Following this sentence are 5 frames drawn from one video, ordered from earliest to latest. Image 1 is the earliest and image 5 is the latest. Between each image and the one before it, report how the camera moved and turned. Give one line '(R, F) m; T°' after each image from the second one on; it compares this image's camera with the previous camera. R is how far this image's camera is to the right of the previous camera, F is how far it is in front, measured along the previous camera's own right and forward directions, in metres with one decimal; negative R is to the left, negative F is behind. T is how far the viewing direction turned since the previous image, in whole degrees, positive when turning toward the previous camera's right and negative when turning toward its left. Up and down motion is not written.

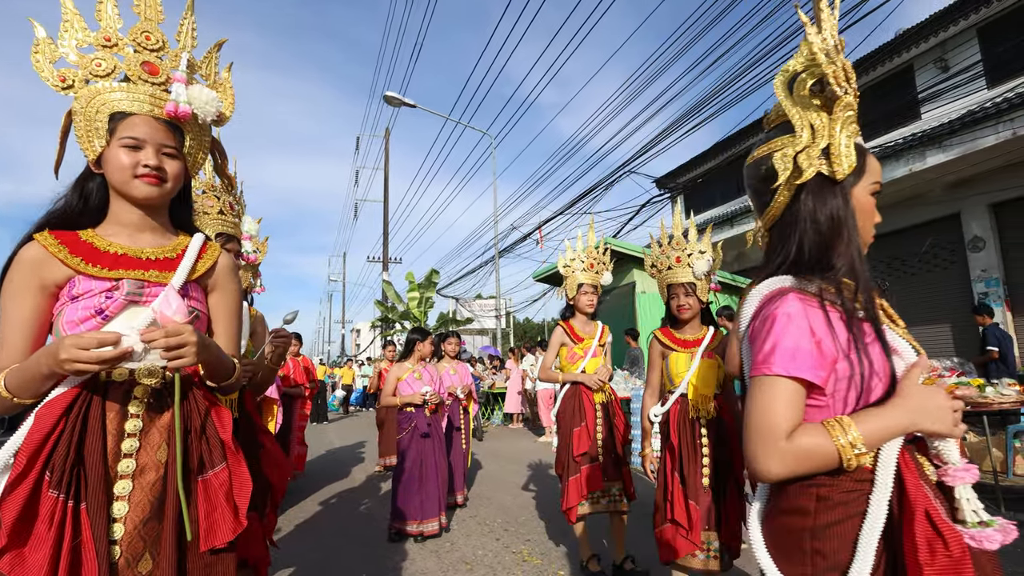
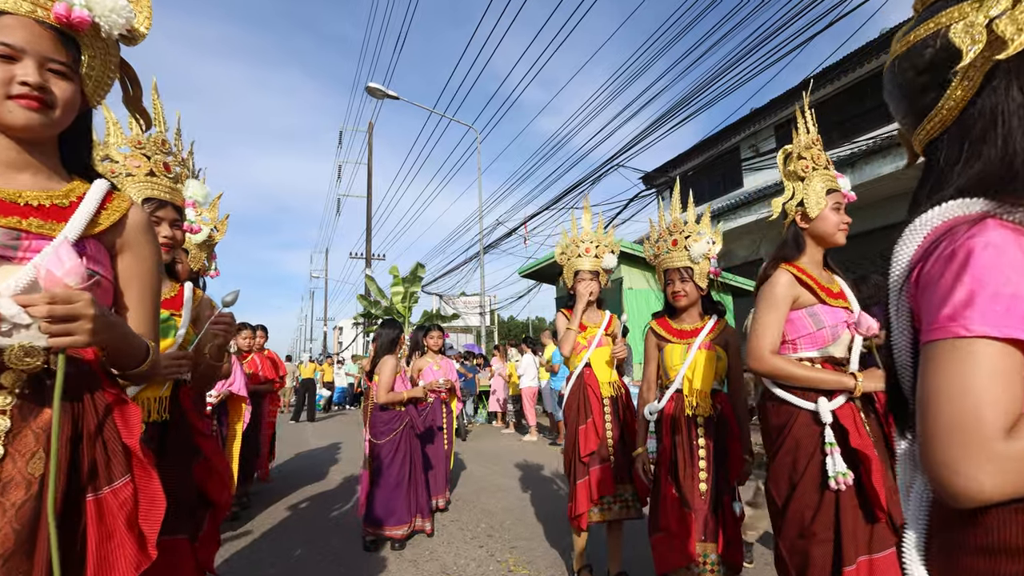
(0.0, +0.3) m; +2°
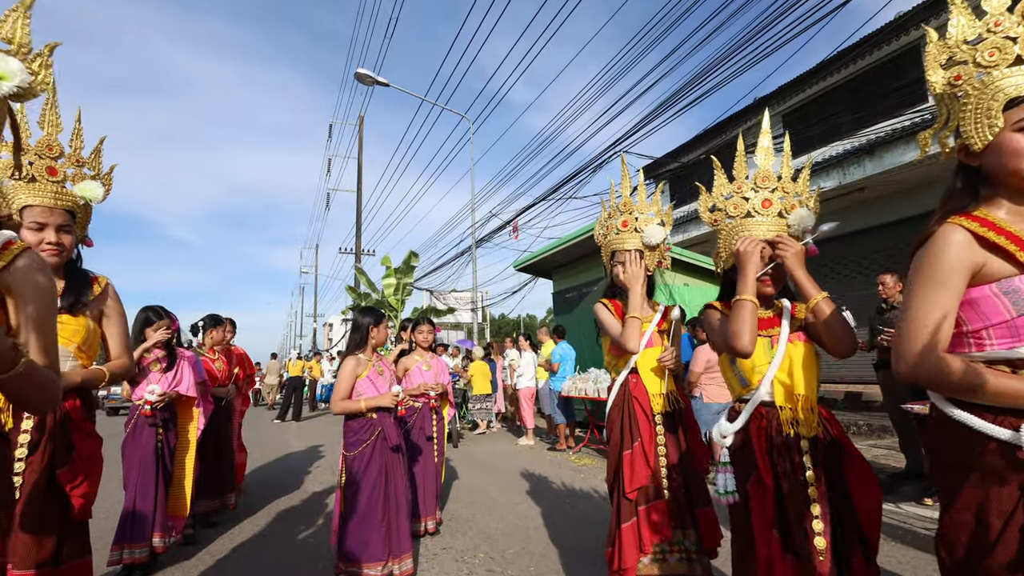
(-0.1, +0.8) m; +1°
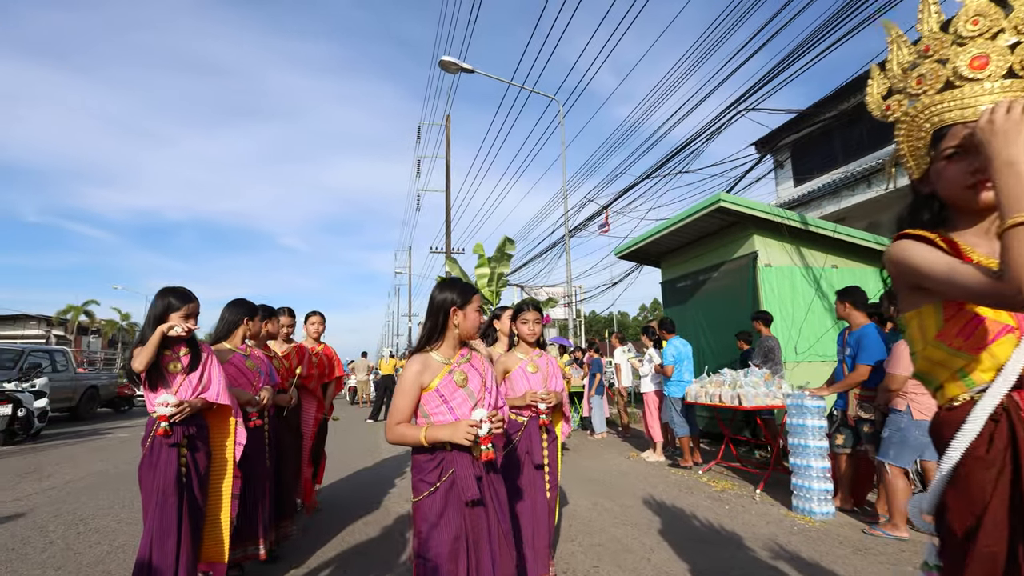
(-0.3, +1.4) m; -9°
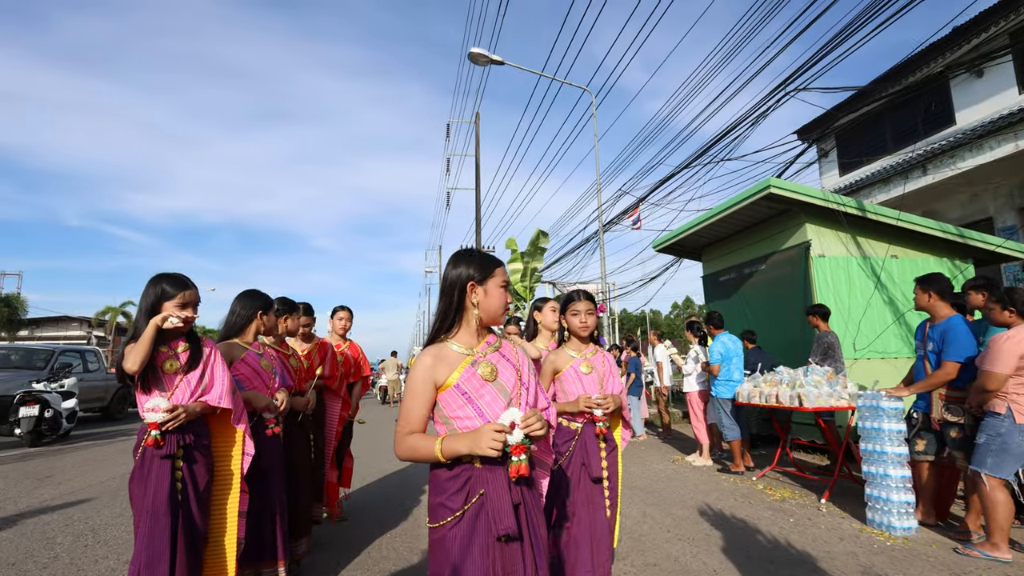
(-0.1, +0.4) m; -3°
